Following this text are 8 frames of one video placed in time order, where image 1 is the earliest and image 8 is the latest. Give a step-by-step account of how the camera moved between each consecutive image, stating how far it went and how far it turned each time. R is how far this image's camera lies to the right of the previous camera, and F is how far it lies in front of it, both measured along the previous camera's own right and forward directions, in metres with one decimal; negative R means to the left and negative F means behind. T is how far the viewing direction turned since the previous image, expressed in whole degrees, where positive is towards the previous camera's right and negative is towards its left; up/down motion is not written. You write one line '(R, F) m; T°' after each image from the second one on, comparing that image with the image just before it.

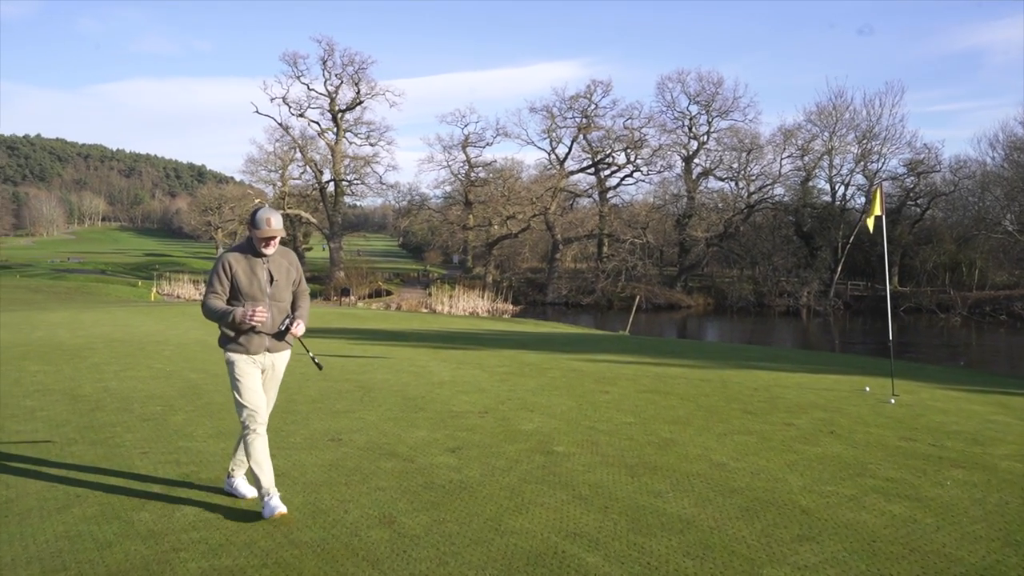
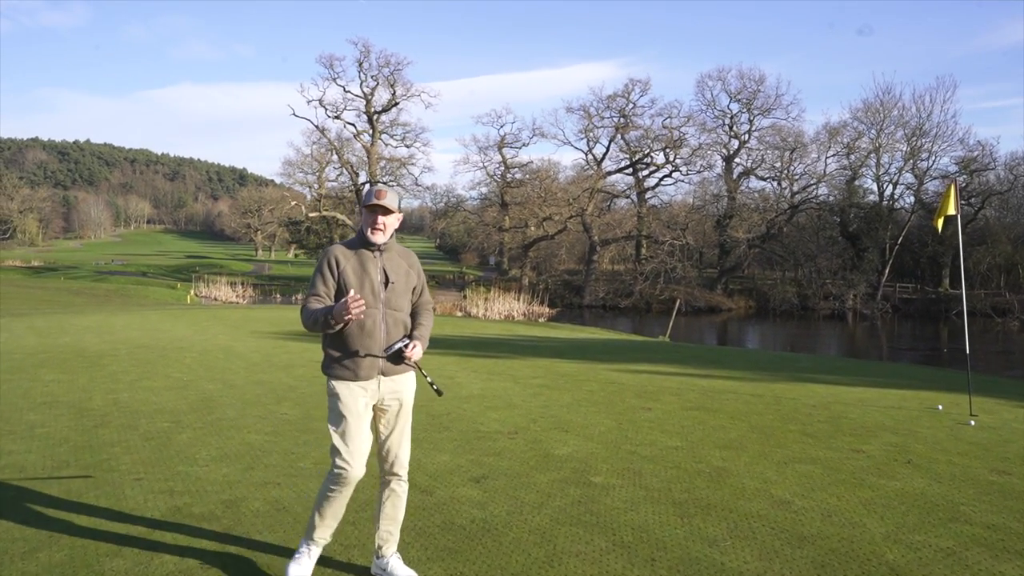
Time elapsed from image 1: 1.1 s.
(0.0, +0.7) m; -3°
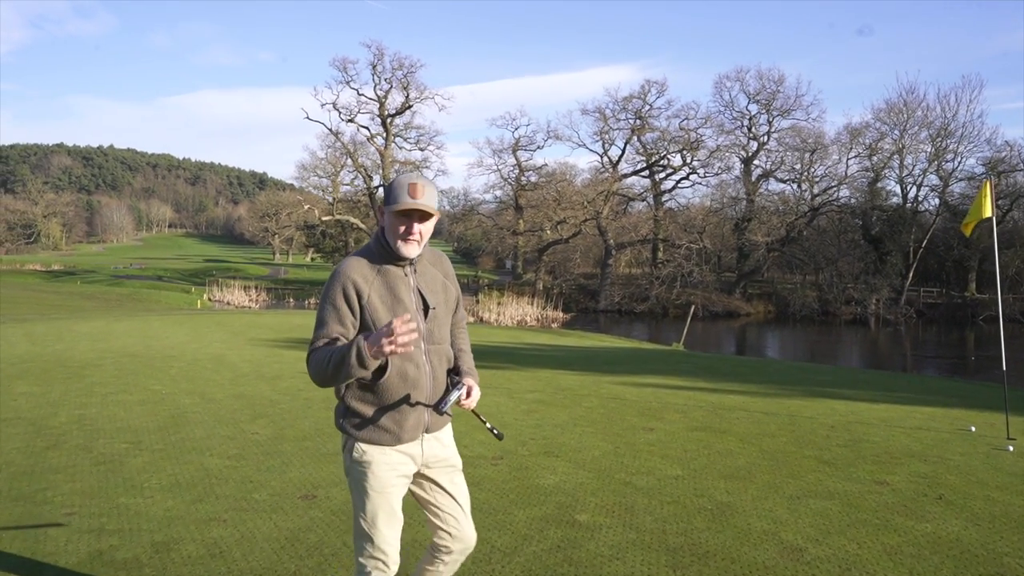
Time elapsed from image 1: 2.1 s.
(+0.3, +0.7) m; -1°
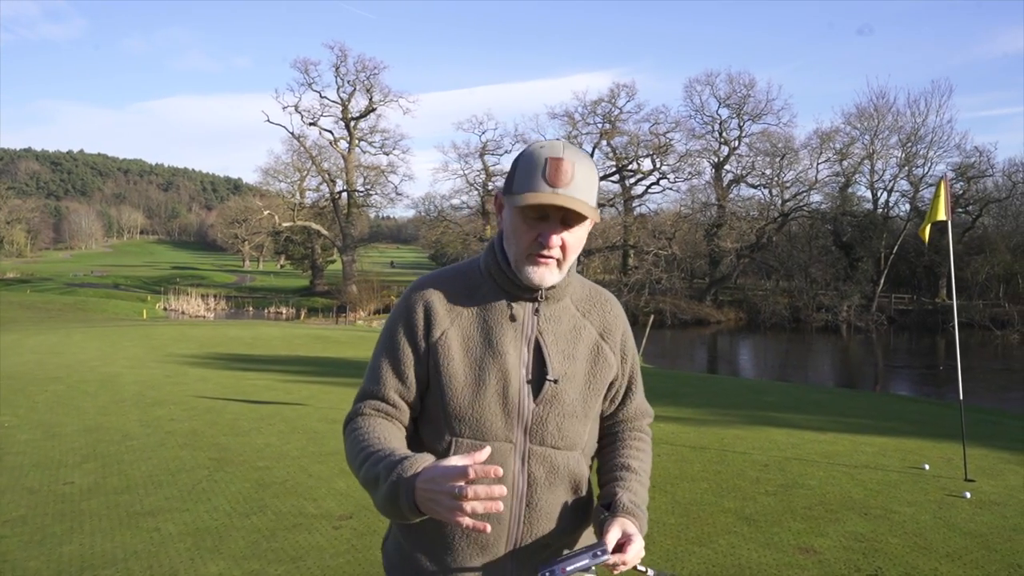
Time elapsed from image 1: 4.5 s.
(+0.9, +1.2) m; +2°
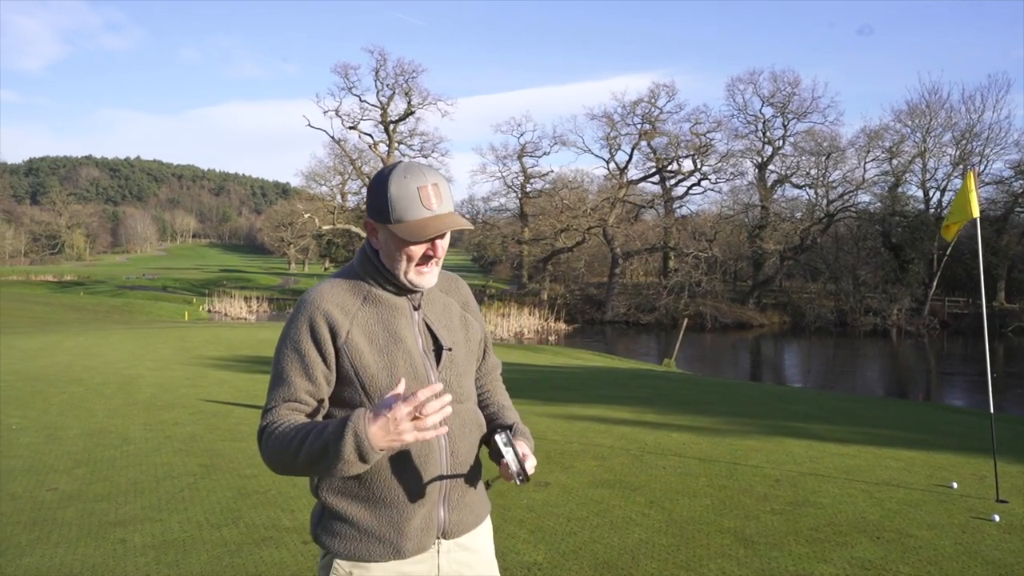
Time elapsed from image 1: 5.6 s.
(+0.4, +0.3) m; -3°
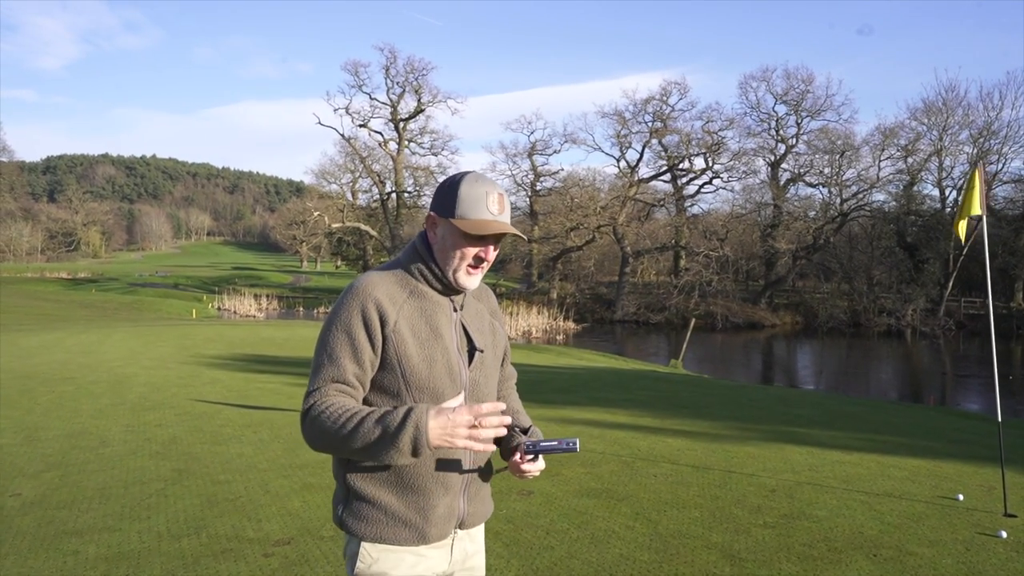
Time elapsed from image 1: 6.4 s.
(+0.2, +0.3) m; -1°
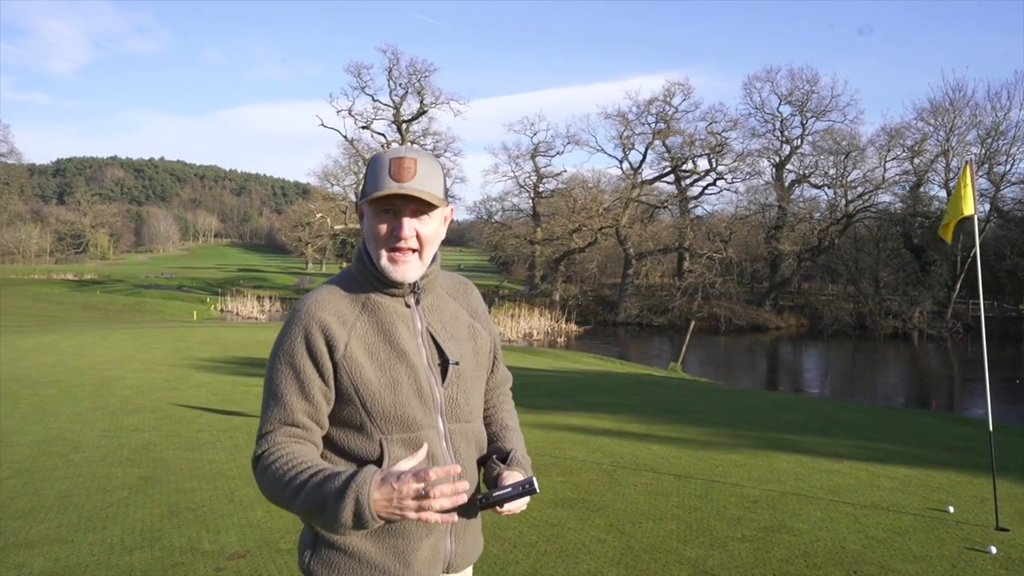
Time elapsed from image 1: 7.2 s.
(+0.3, +0.2) m; -1°
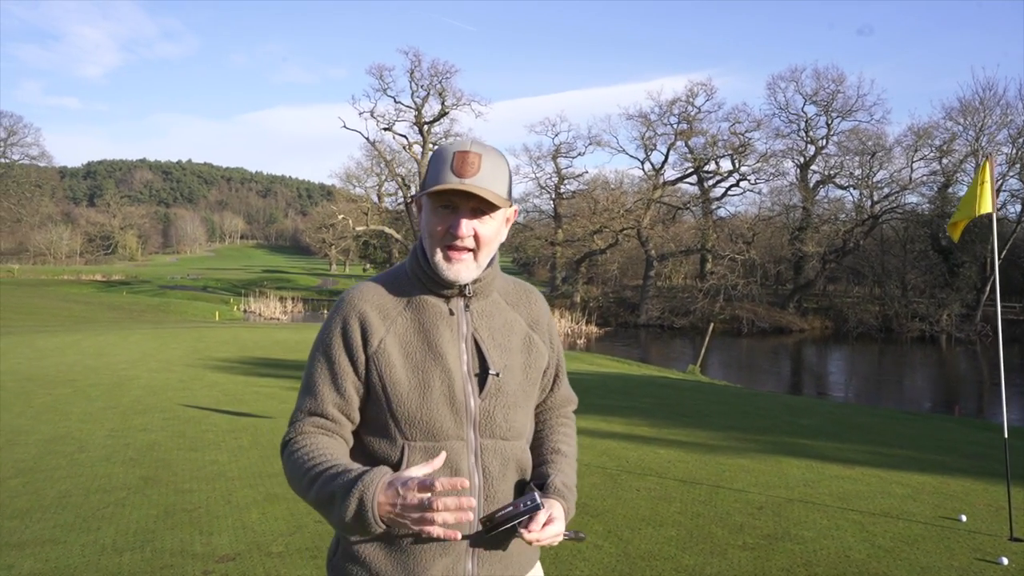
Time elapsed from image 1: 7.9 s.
(+0.2, +0.1) m; -2°
